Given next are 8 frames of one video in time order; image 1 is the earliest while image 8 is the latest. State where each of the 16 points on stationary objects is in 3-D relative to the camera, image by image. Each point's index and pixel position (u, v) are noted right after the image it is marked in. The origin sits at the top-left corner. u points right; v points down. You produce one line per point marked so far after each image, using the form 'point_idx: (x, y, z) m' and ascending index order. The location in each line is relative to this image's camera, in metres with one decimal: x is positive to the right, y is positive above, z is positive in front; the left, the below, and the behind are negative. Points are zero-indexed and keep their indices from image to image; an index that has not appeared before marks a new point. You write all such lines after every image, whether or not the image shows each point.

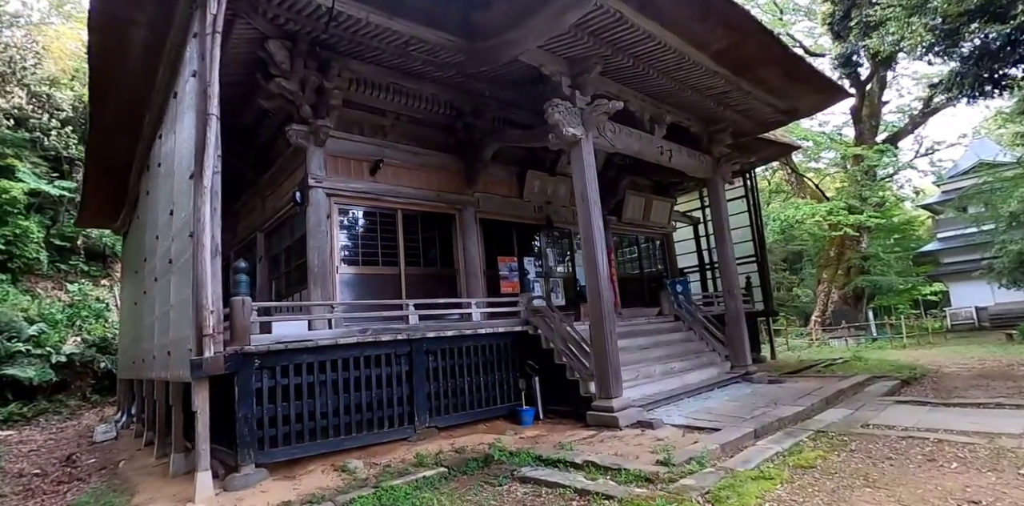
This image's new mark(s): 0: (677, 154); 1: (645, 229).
0: (+2.1, +1.3, +6.8) m
1: (+2.4, +0.4, +9.5) m
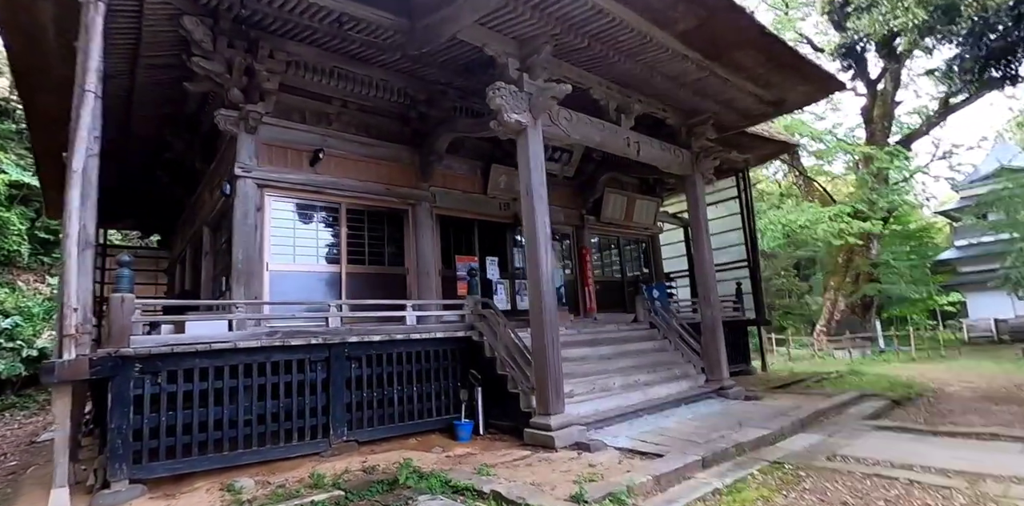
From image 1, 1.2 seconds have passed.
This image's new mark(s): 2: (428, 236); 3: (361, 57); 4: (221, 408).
0: (+1.6, +1.3, +6.2) m
1: (+1.9, +0.4, +9.0) m
2: (-1.1, +0.2, +6.6) m
3: (-1.4, +2.1, +5.3) m
4: (-2.3, -1.2, +4.0) m
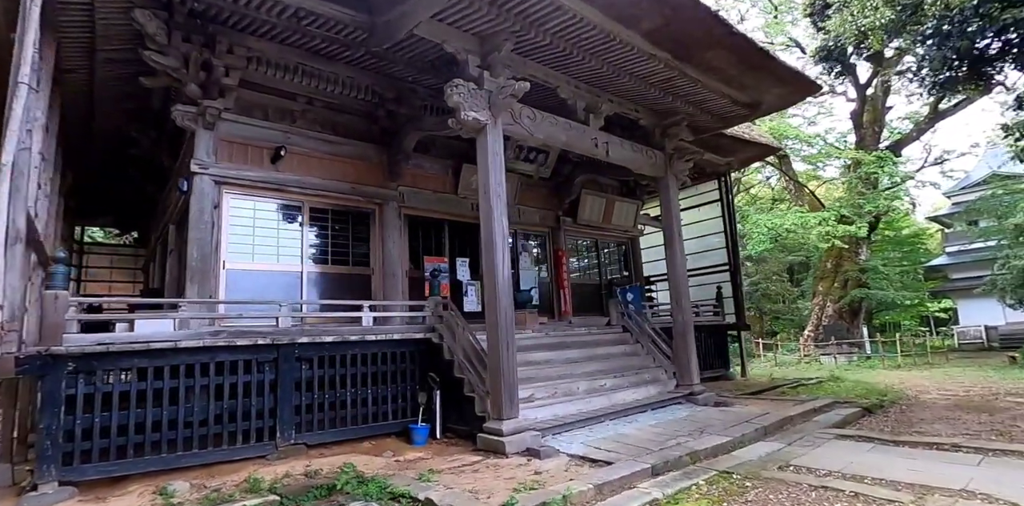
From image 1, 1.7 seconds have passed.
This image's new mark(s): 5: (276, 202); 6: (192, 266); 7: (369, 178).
0: (+1.2, +1.2, +6.1) m
1: (+1.6, +0.4, +8.9) m
2: (-1.5, +0.2, +6.5) m
3: (-1.8, +2.1, +5.2) m
4: (-2.7, -1.2, +3.9) m
5: (-2.6, +0.6, +5.8) m
6: (-3.1, -0.1, +5.1) m
7: (-1.8, +0.9, +6.4) m
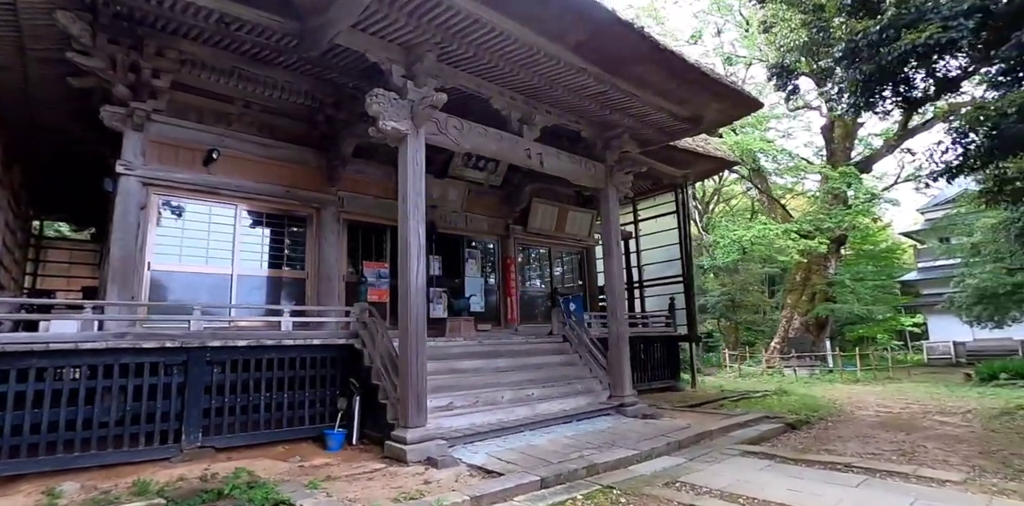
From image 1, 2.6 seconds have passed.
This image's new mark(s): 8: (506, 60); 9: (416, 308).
0: (+0.5, +1.1, +6.2) m
1: (+0.8, +0.2, +8.9) m
2: (-2.3, +0.2, +6.5) m
3: (-2.5, +2.0, +5.3) m
4: (-3.5, -1.2, +4.0) m
5: (-3.4, +0.5, +5.8) m
6: (-3.9, -0.1, +5.1) m
7: (-2.5, +0.9, +6.4) m
8: (-0.1, +1.9, +5.2) m
9: (-0.8, -0.5, +4.6) m
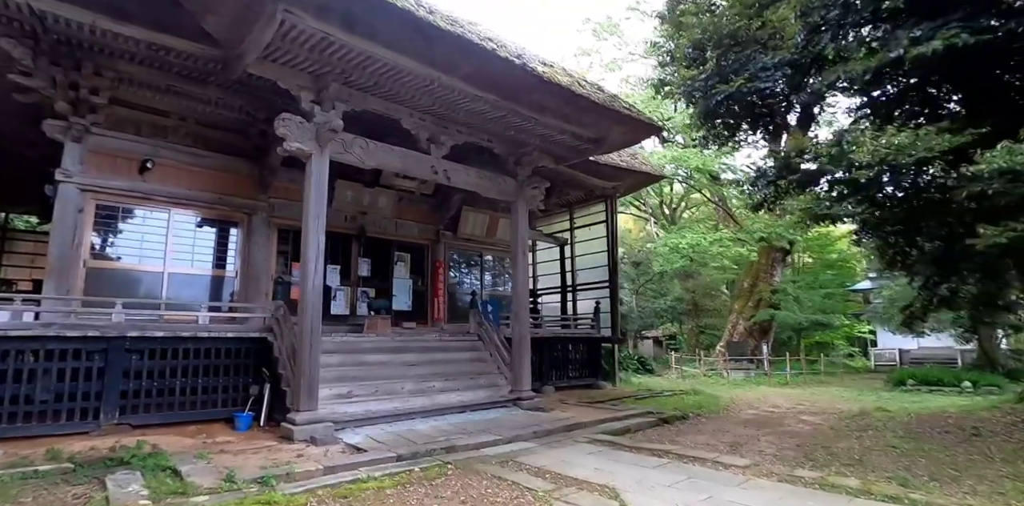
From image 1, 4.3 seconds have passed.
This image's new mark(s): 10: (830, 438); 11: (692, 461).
0: (-0.7, +1.0, +6.8) m
1: (-0.4, +0.1, +9.6) m
2: (-3.4, +0.1, +7.1) m
3: (-3.6, +2.0, +5.9) m
4: (-4.7, -1.2, +4.6) m
5: (-4.6, +0.6, +6.4) m
6: (-5.1, -0.1, +5.7) m
7: (-3.7, +0.9, +7.0) m
8: (-1.2, +1.9, +5.9) m
9: (-2.0, -0.6, +5.3) m
10: (+3.3, -1.9, +5.4) m
11: (+1.5, -1.8, +4.4) m
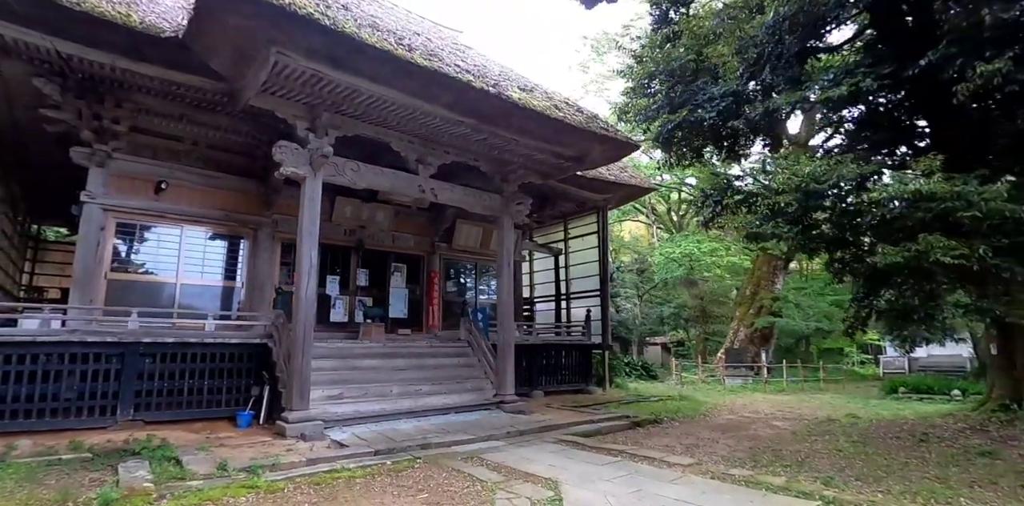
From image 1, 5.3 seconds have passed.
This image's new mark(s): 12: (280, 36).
0: (-0.9, +0.8, +7.3) m
1: (-0.6, -0.1, +10.1) m
2: (-3.7, 0.0, +7.7) m
3: (-3.9, +1.8, +6.5) m
4: (-5.0, -1.3, +5.2) m
5: (-4.8, +0.4, +7.1) m
6: (-5.4, -0.3, +6.4) m
7: (-3.9, +0.7, +7.7) m
8: (-1.5, +1.7, +6.4) m
9: (-2.3, -0.7, +5.8) m
10: (+3.0, -2.1, +5.7) m
11: (+1.2, -1.9, +4.8) m
12: (-2.2, +2.1, +4.9) m
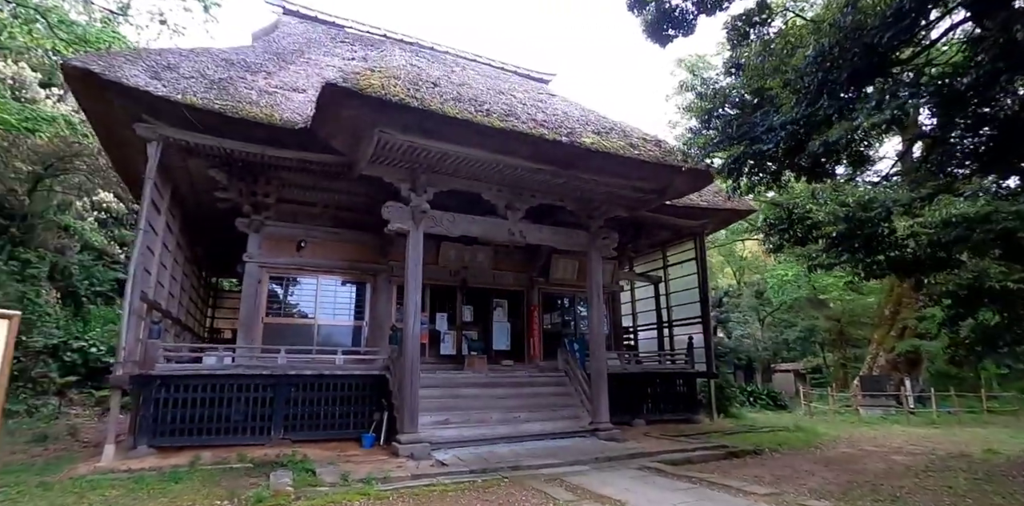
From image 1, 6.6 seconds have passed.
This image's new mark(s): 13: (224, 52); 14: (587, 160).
0: (+0.3, +0.3, +8.0) m
1: (+1.4, -0.7, +10.5) m
2: (-2.2, -0.8, +8.9) m
3: (-2.8, +1.1, +7.9) m
4: (-4.0, -2.0, +6.7) m
5: (-3.5, -0.4, +8.6) m
6: (-4.1, -1.0, +8.0) m
7: (-2.5, -0.1, +8.9) m
8: (-0.5, +1.2, +7.2) m
9: (-1.3, -1.3, +6.7) m
10: (+3.9, -2.3, +5.4) m
11: (+2.0, -2.2, +4.9) m
12: (-1.5, +1.5, +6.0) m
13: (-4.6, +3.3, +8.4) m
14: (+1.0, +1.3, +7.2) m
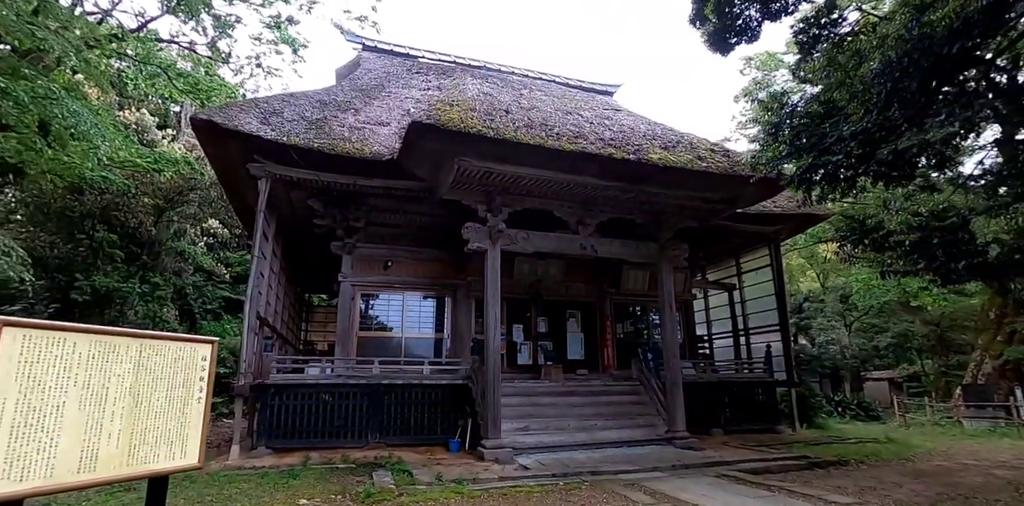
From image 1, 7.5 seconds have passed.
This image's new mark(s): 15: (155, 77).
0: (+1.5, +0.1, +8.3) m
1: (+2.8, -0.9, +10.6) m
2: (-0.9, -1.0, +9.5) m
3: (-1.7, +0.8, +8.6) m
4: (-2.9, -2.4, +7.5) m
5: (-2.2, -0.7, +9.3) m
6: (-2.9, -1.4, +8.8) m
7: (-1.2, -0.4, +9.6) m
8: (+0.6, +0.9, +7.6) m
9: (-0.3, -1.5, +7.2) m
10: (+4.8, -2.4, +5.2) m
11: (+2.8, -2.3, +5.0) m
12: (-0.7, +1.3, +6.5) m
13: (-3.5, +2.9, +9.3) m
14: (+2.0, +1.1, +7.4) m
15: (-6.8, +3.4, +9.9) m
